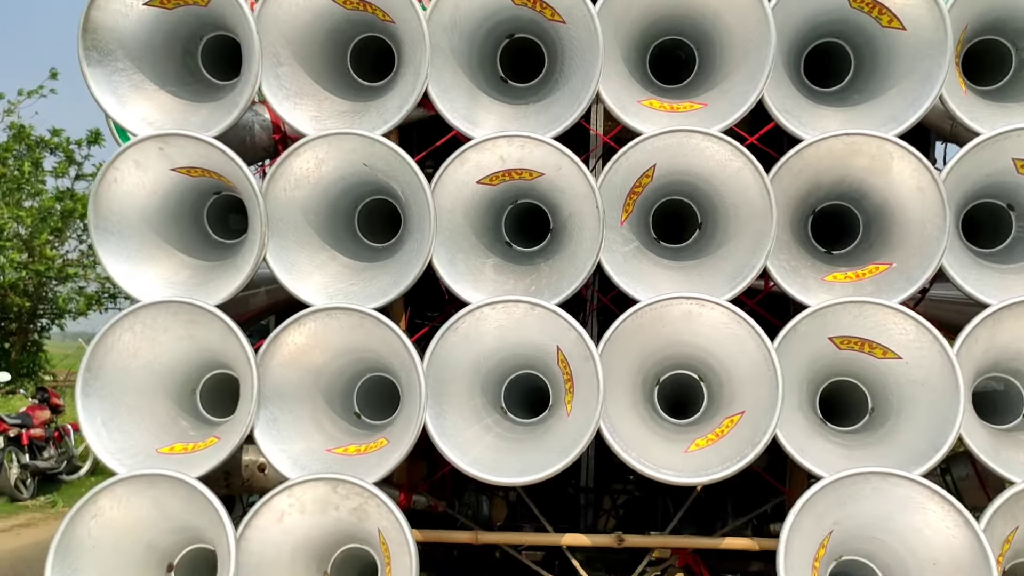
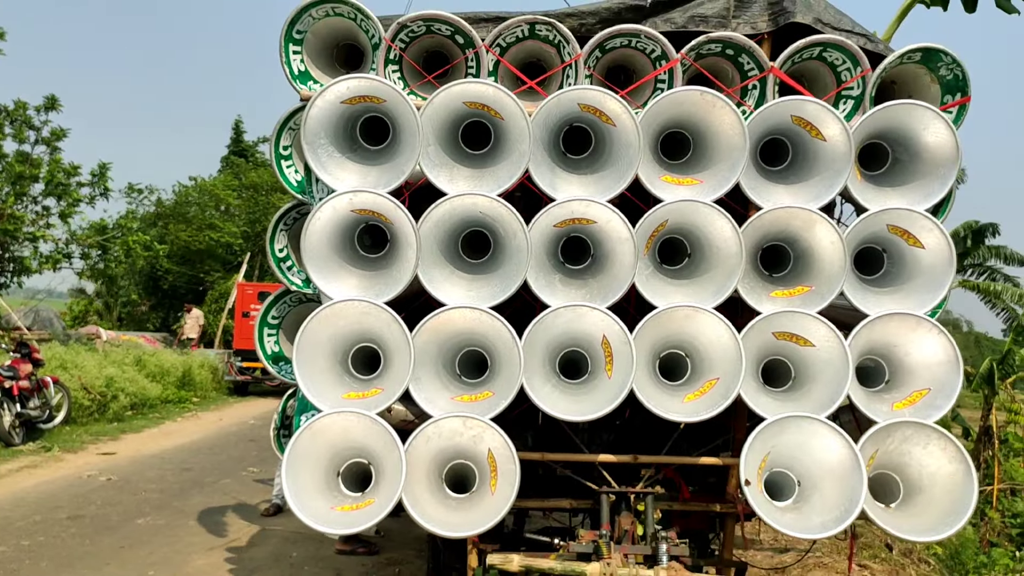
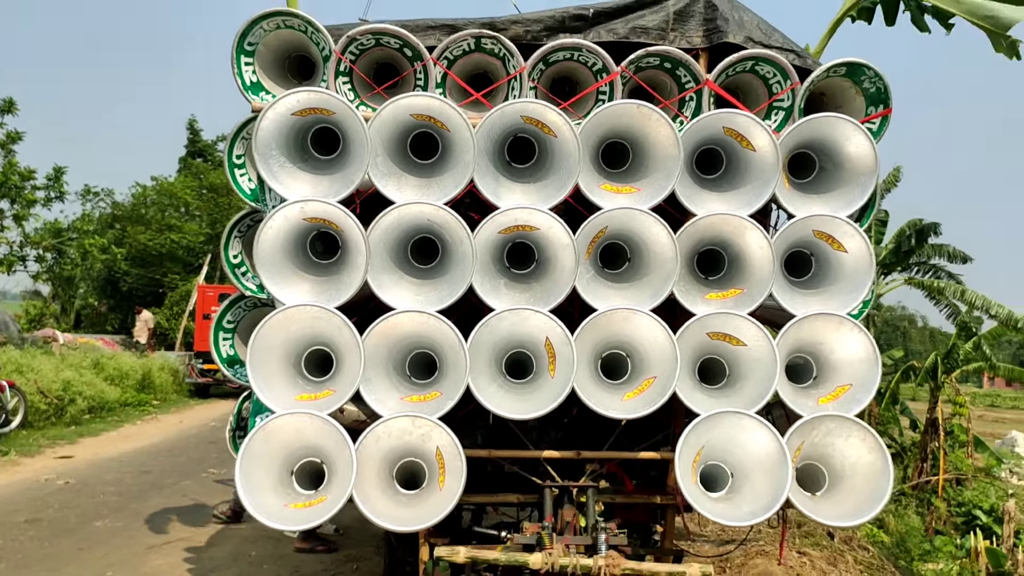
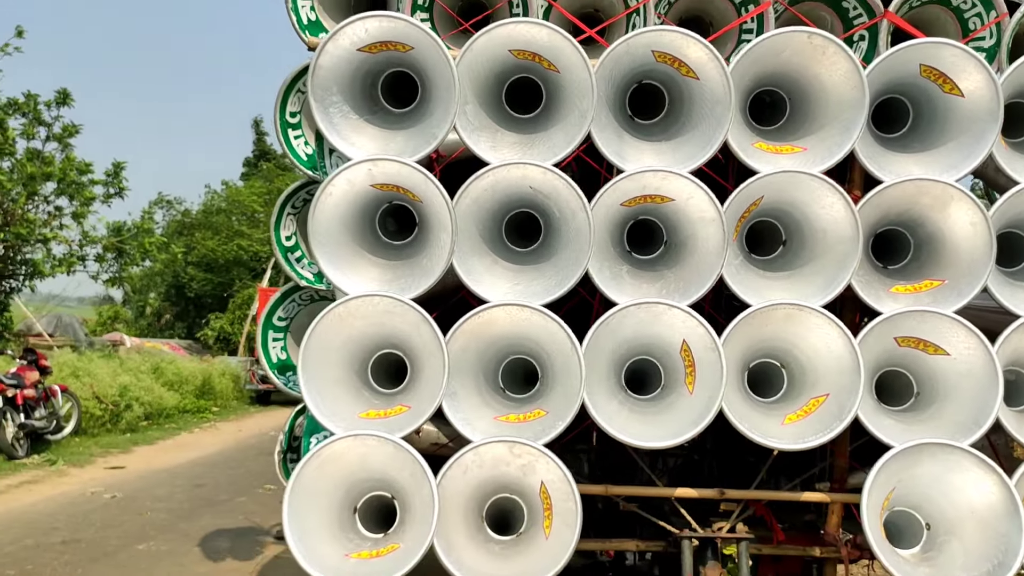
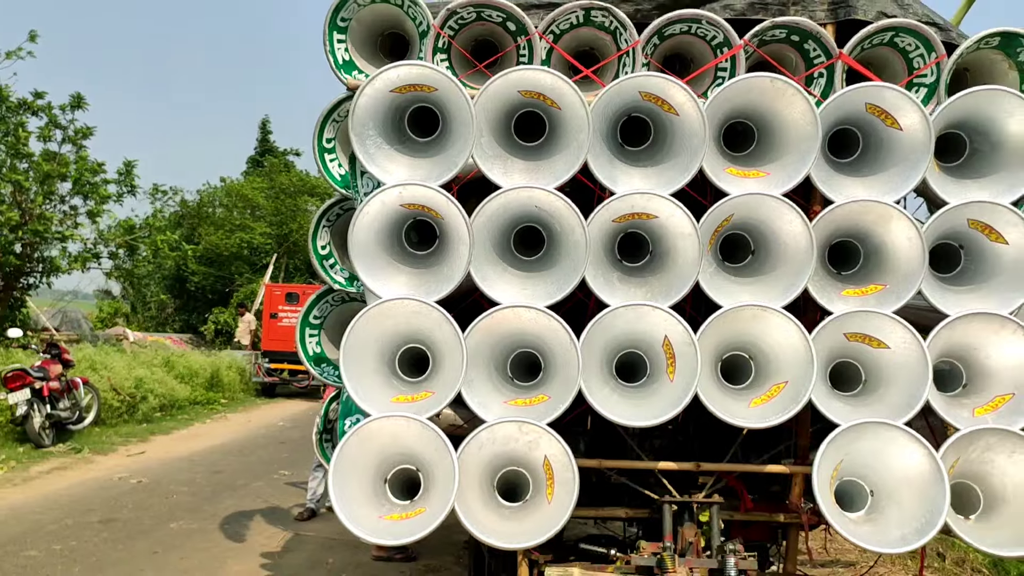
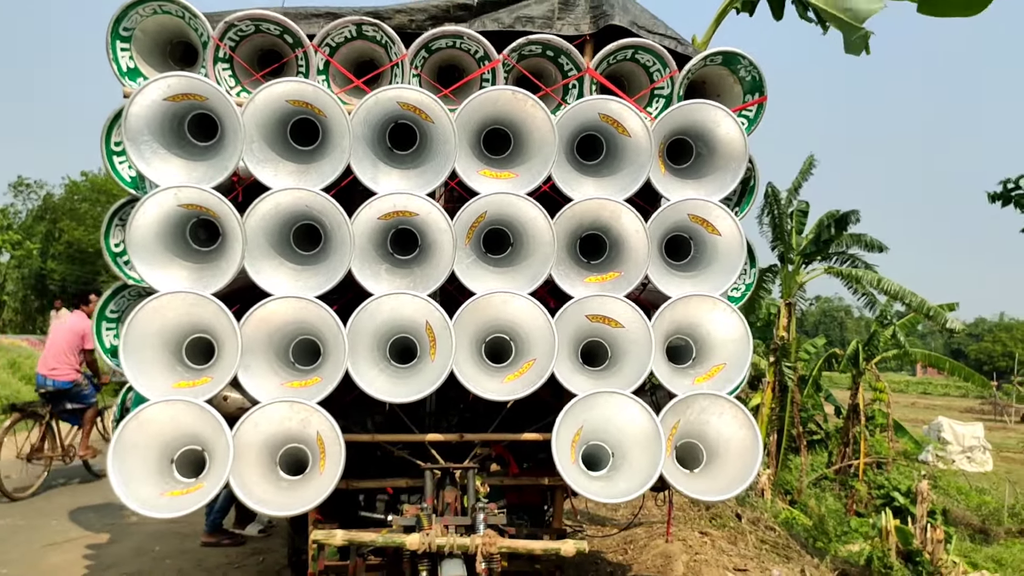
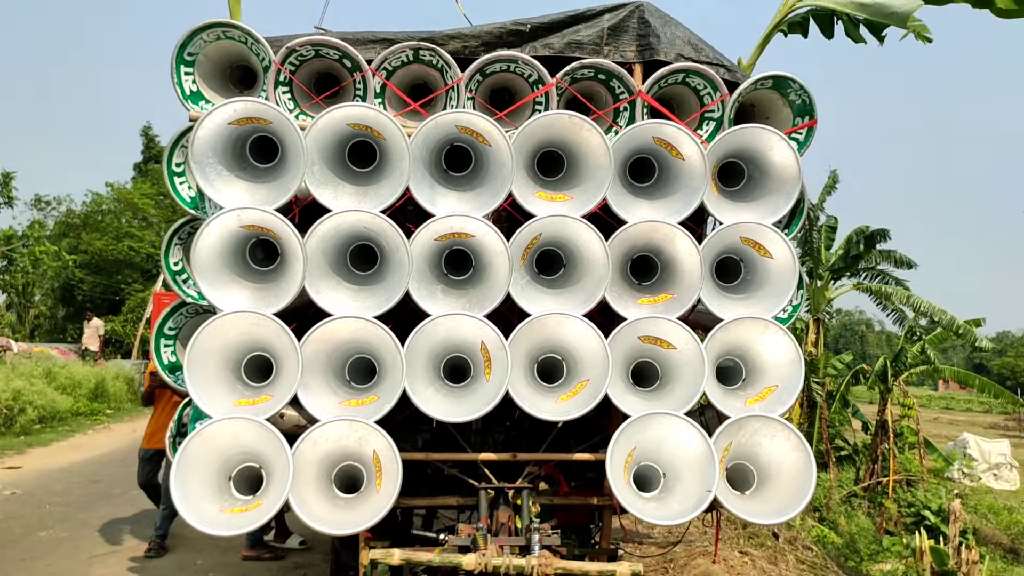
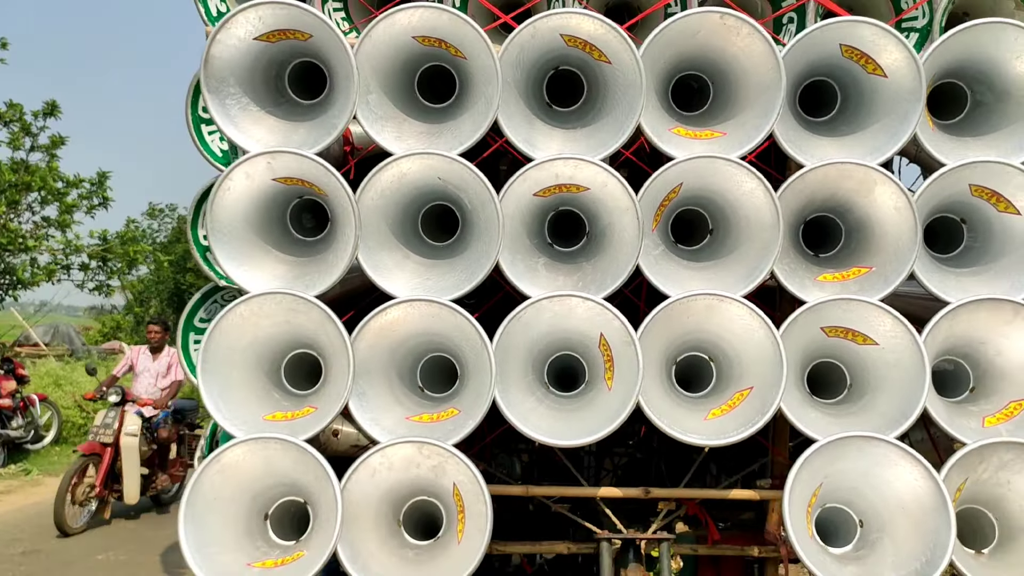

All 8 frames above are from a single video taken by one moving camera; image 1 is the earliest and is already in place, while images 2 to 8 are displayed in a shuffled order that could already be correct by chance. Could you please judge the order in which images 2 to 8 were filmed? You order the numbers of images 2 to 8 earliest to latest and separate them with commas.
8, 4, 5, 2, 3, 7, 6
